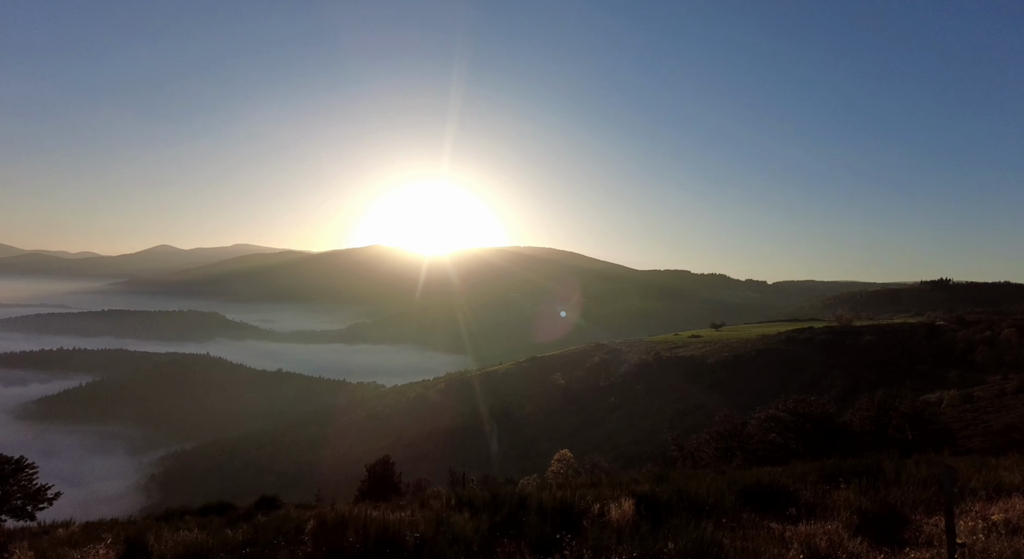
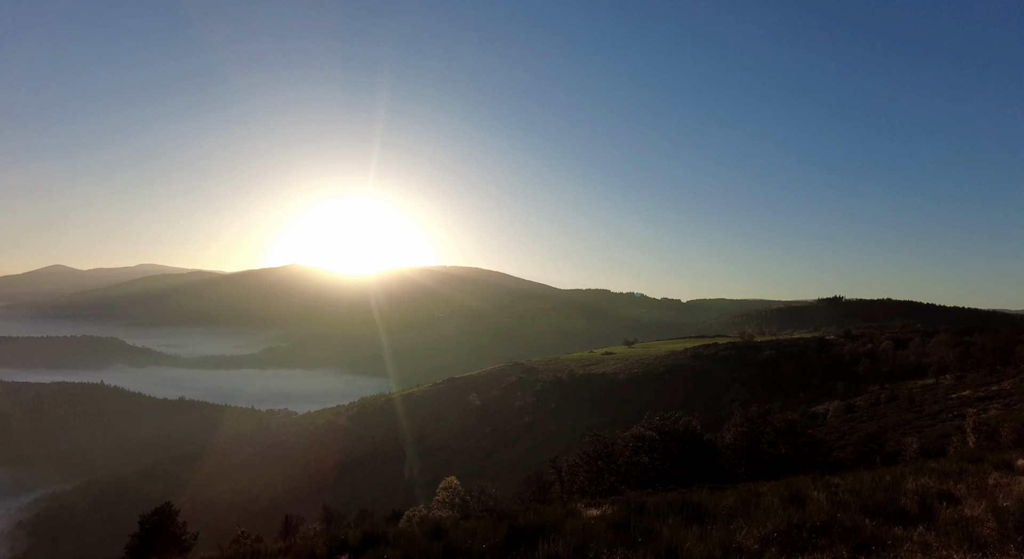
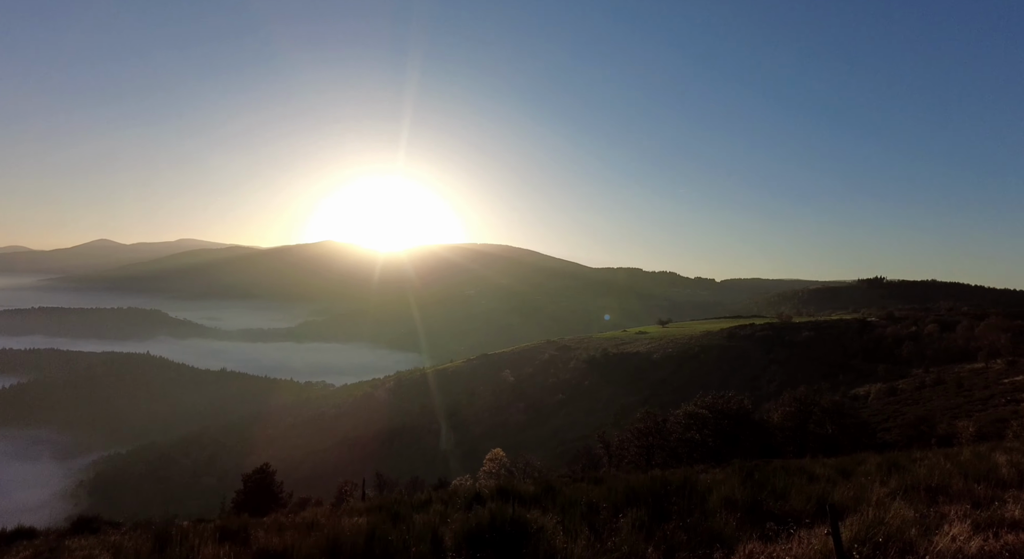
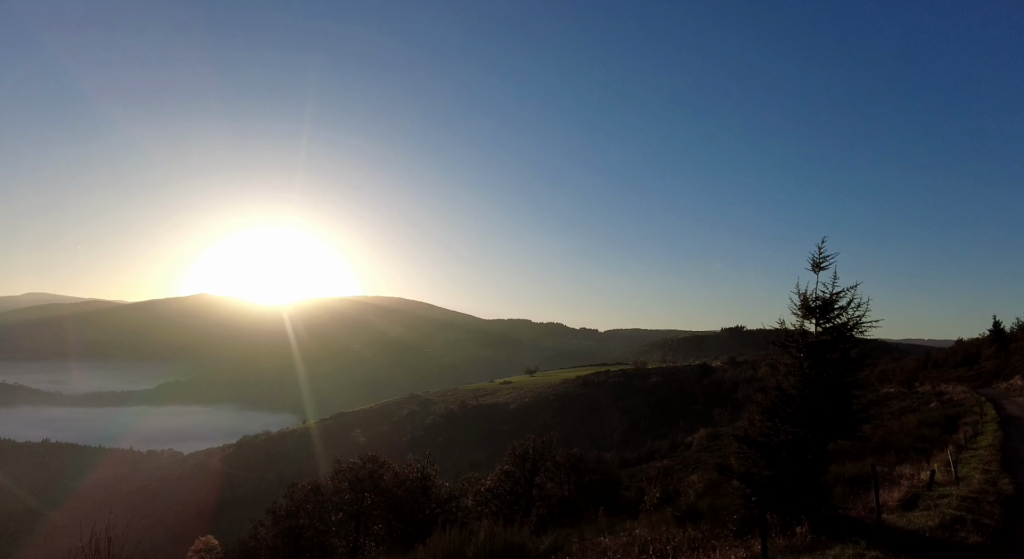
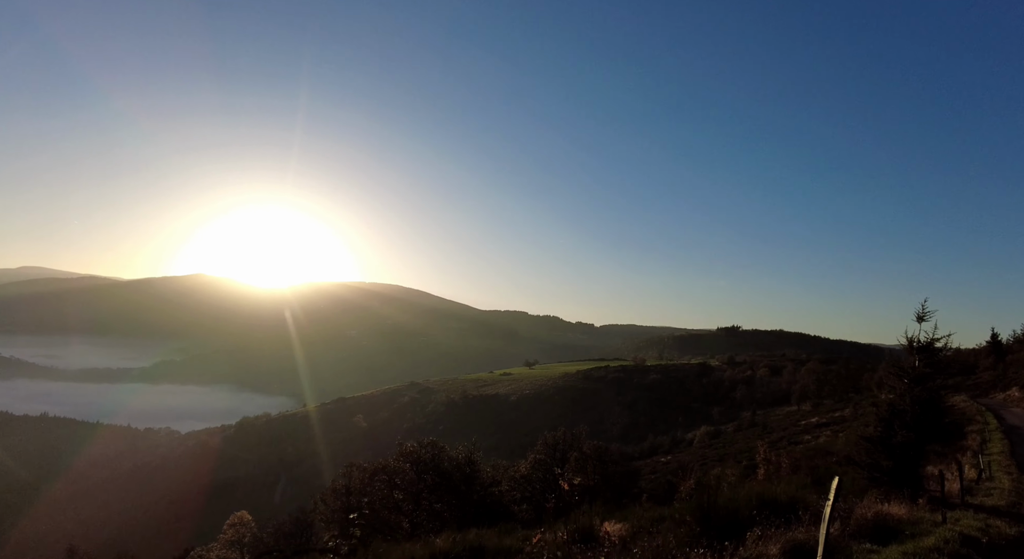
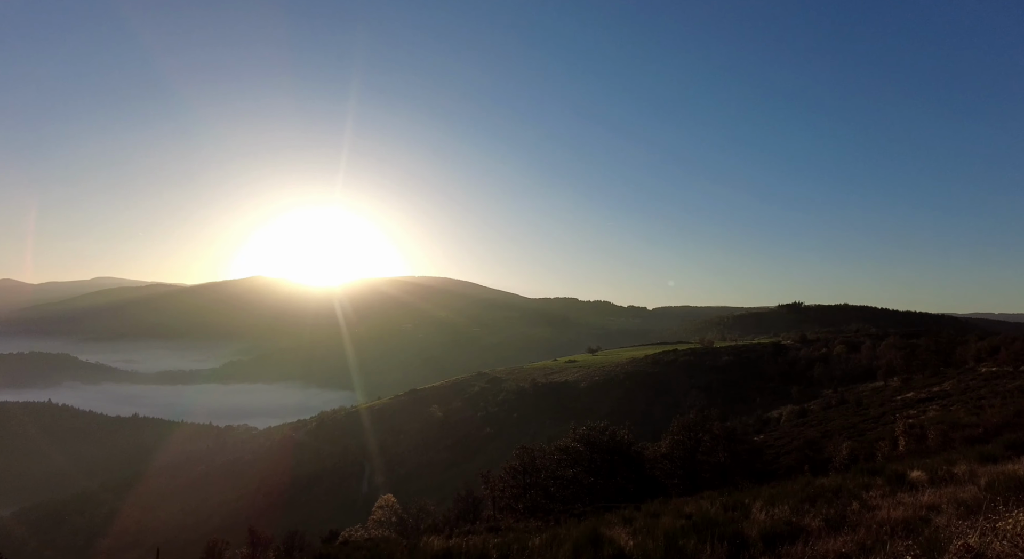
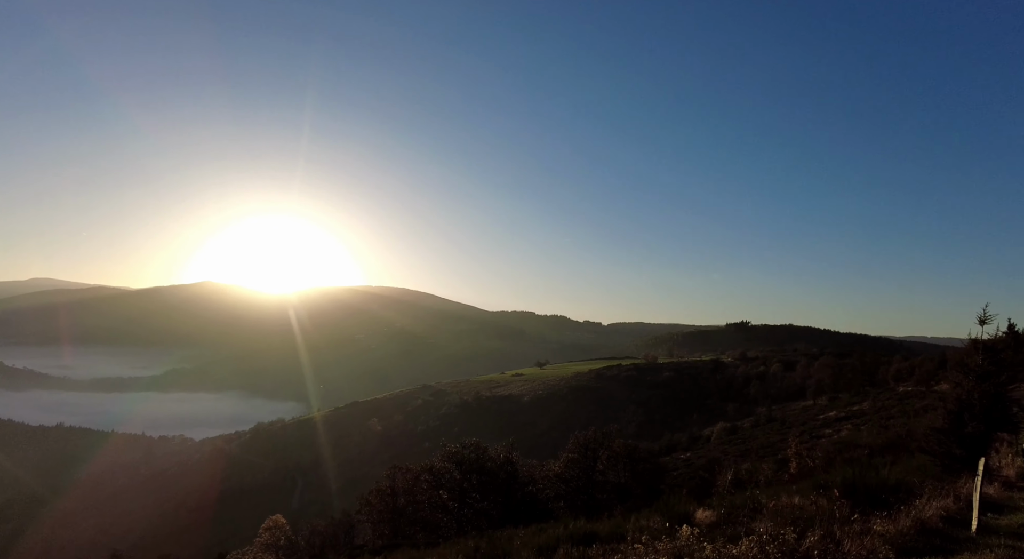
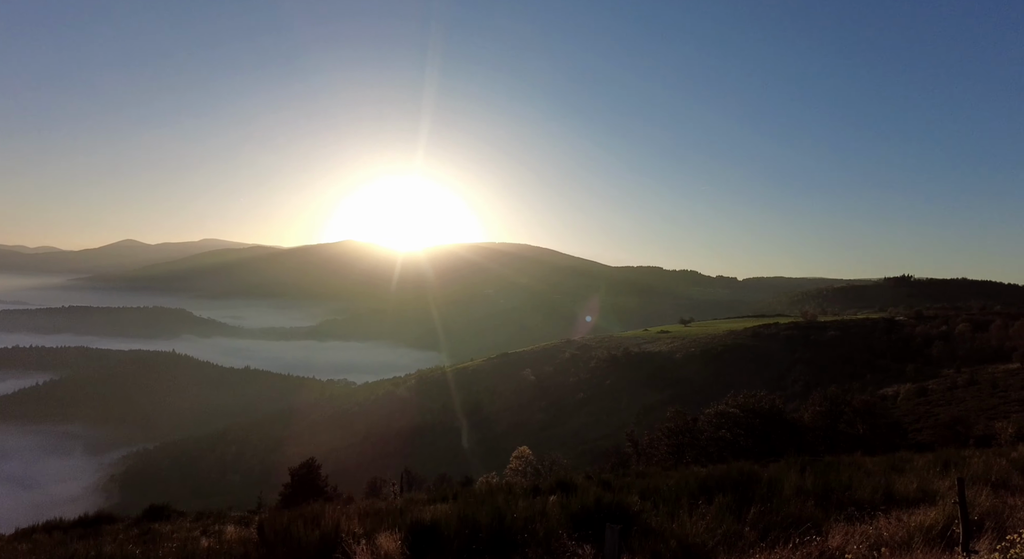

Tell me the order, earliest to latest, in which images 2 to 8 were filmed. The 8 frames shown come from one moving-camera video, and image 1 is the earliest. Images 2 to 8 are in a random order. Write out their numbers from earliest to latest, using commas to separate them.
8, 3, 2, 6, 7, 5, 4
